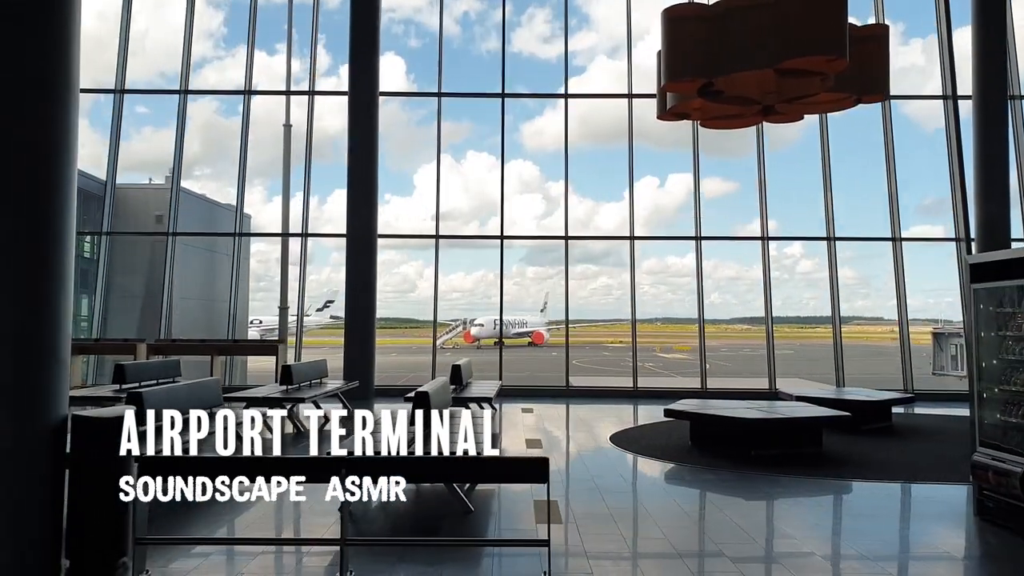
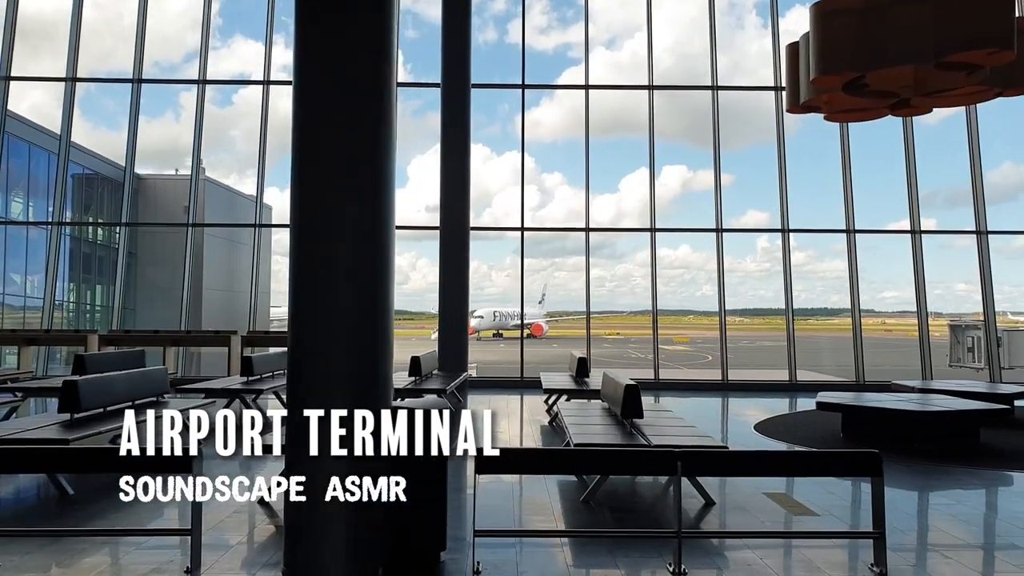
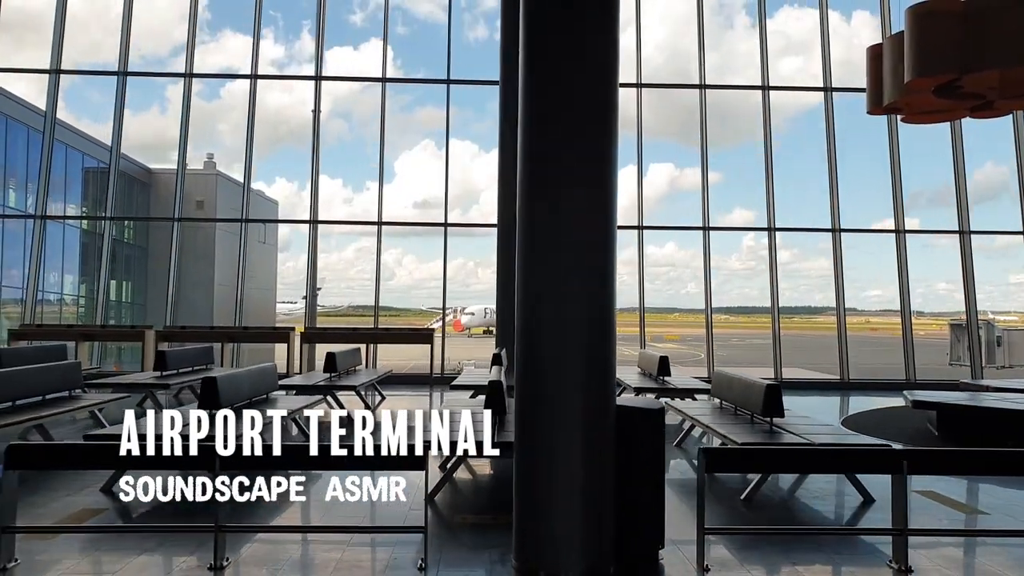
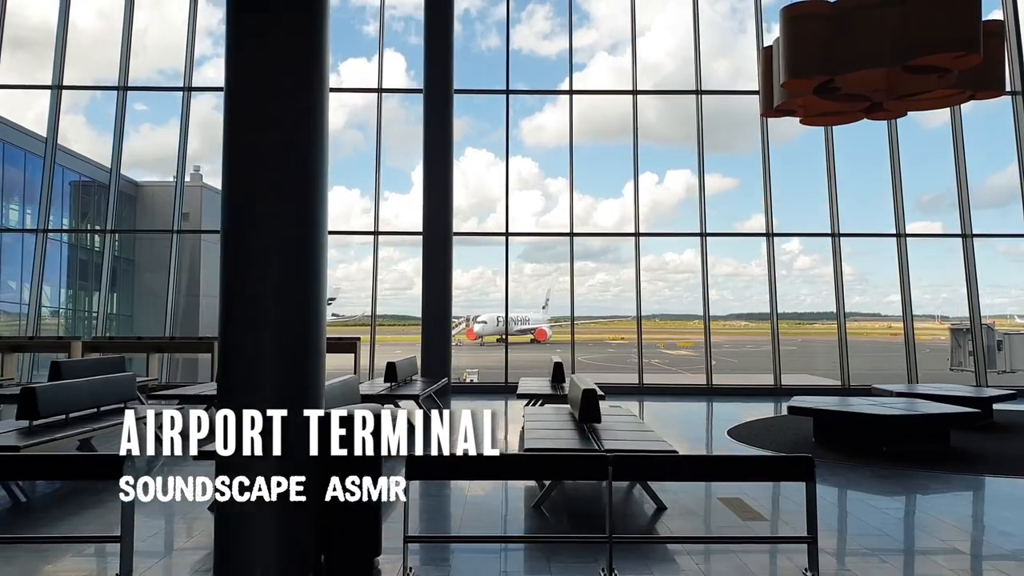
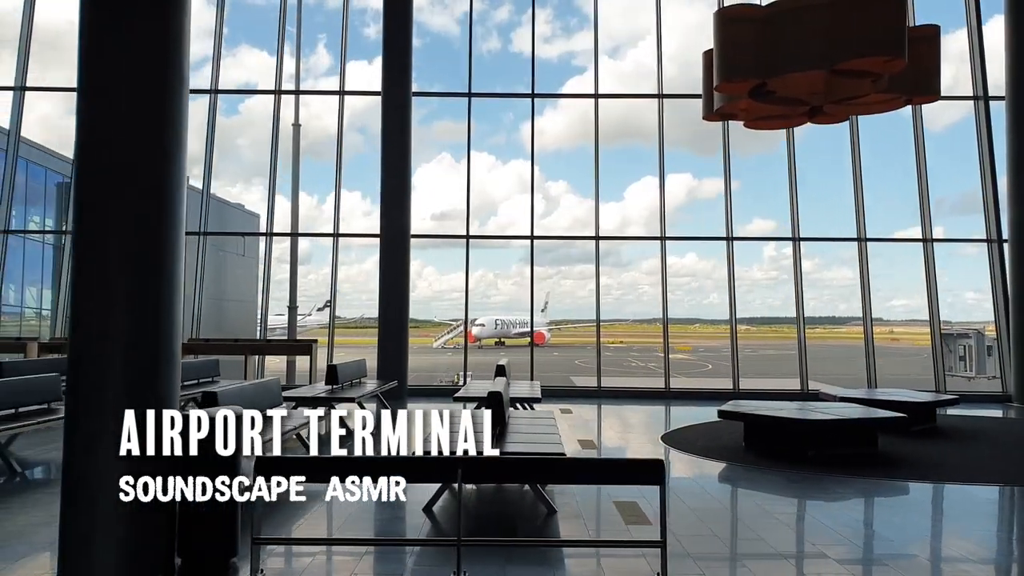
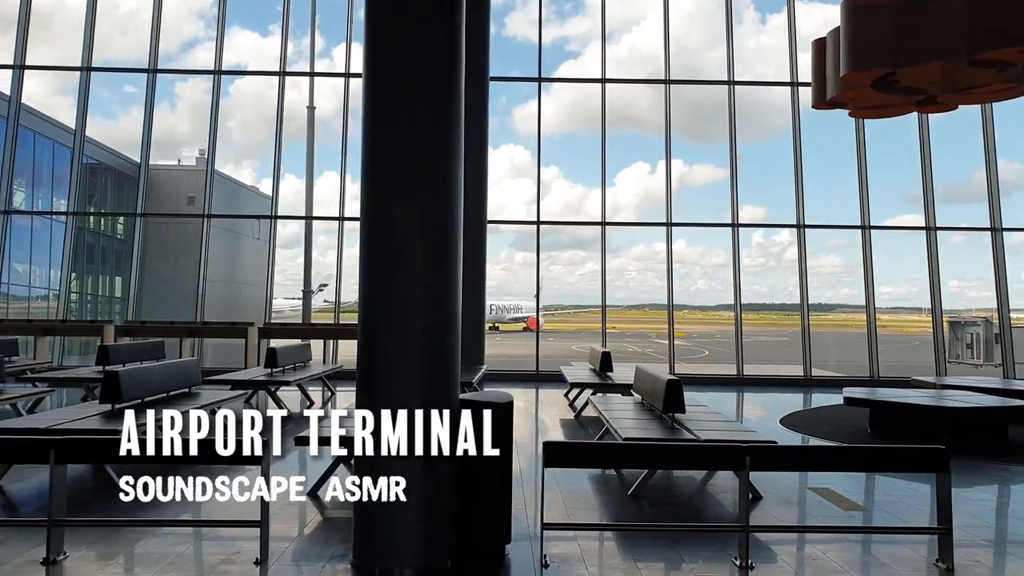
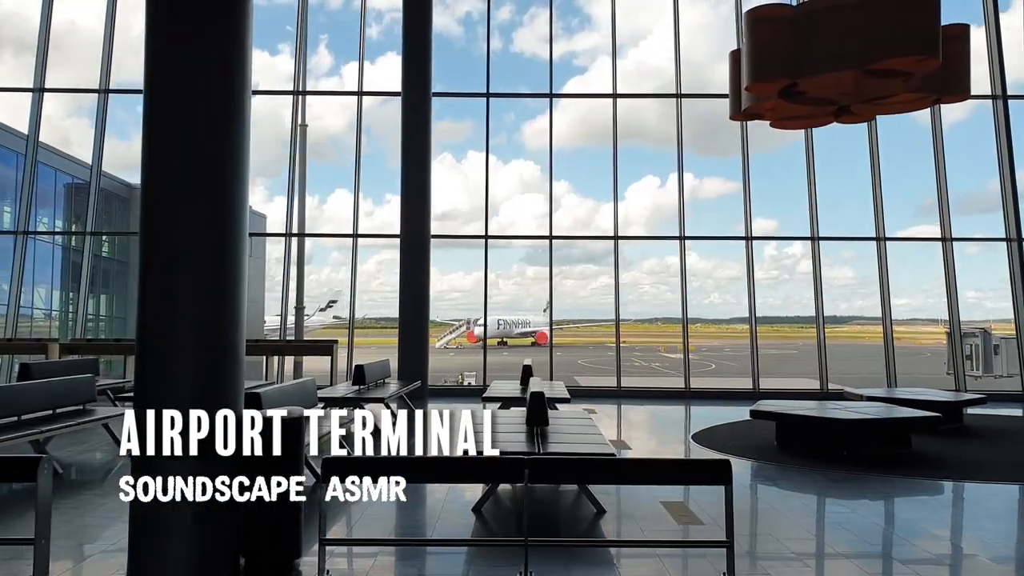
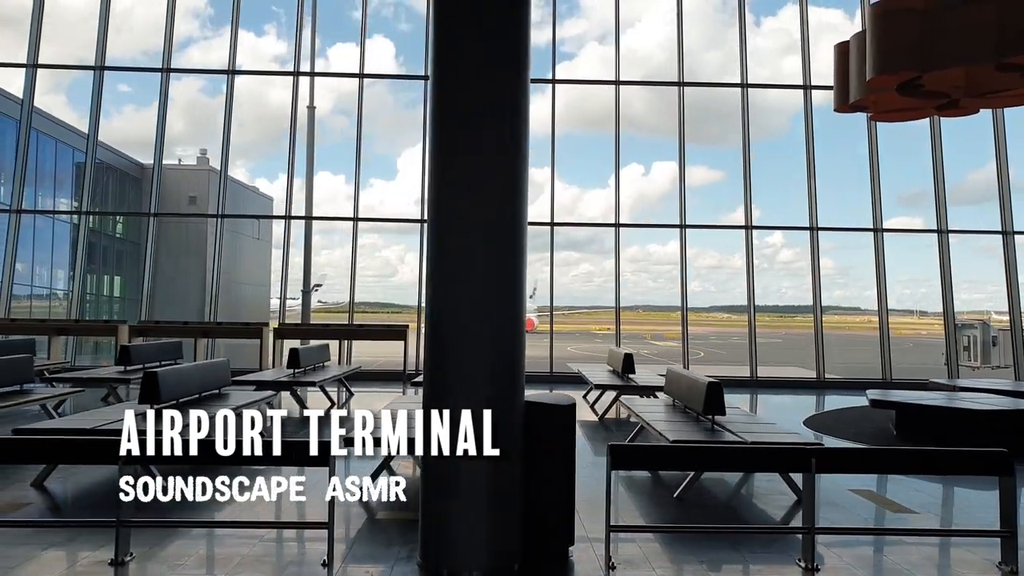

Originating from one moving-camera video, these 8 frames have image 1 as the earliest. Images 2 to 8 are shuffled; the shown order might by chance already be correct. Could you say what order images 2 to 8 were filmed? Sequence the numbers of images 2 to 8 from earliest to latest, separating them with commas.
5, 7, 4, 2, 6, 8, 3
